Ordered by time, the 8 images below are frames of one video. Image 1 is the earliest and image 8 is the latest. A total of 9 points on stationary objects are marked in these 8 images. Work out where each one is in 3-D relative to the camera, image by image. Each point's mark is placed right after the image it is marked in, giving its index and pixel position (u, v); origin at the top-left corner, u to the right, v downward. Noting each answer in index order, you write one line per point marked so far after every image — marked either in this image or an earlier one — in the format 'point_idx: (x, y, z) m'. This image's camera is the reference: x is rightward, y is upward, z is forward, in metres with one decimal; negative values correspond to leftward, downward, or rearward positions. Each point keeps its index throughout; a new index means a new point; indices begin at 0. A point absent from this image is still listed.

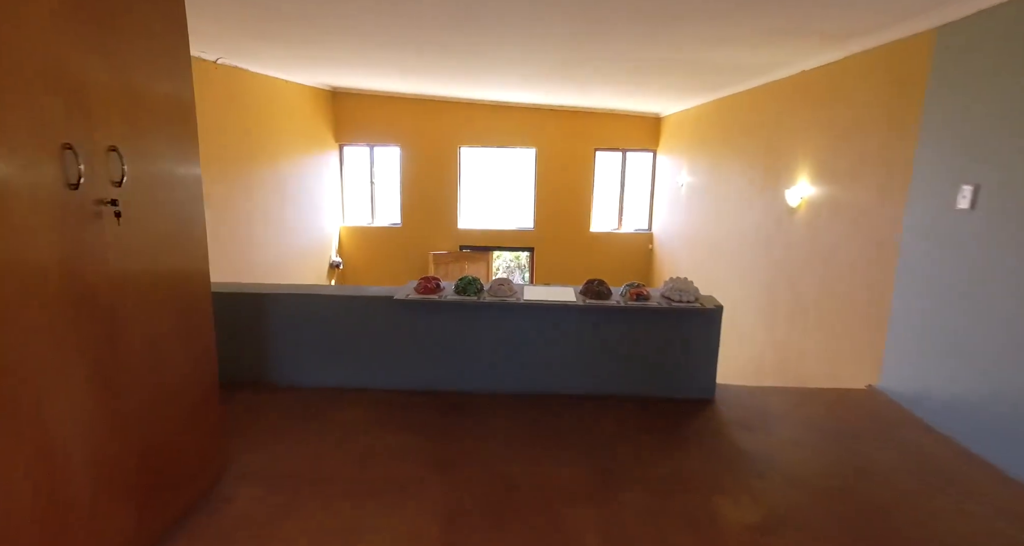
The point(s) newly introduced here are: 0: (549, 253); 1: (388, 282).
0: (+0.6, +0.3, +7.4) m
1: (-2.0, -0.2, +7.3) m
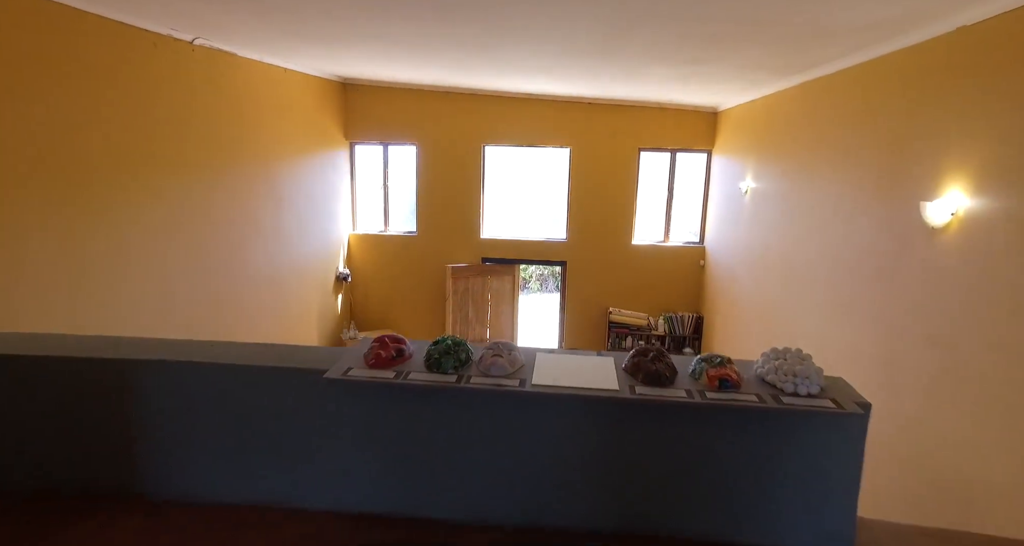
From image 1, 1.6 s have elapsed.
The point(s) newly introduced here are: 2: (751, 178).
0: (+1.0, +0.1, +6.5) m
1: (-1.6, -0.3, +6.6) m
2: (+2.7, +1.1, +5.0) m
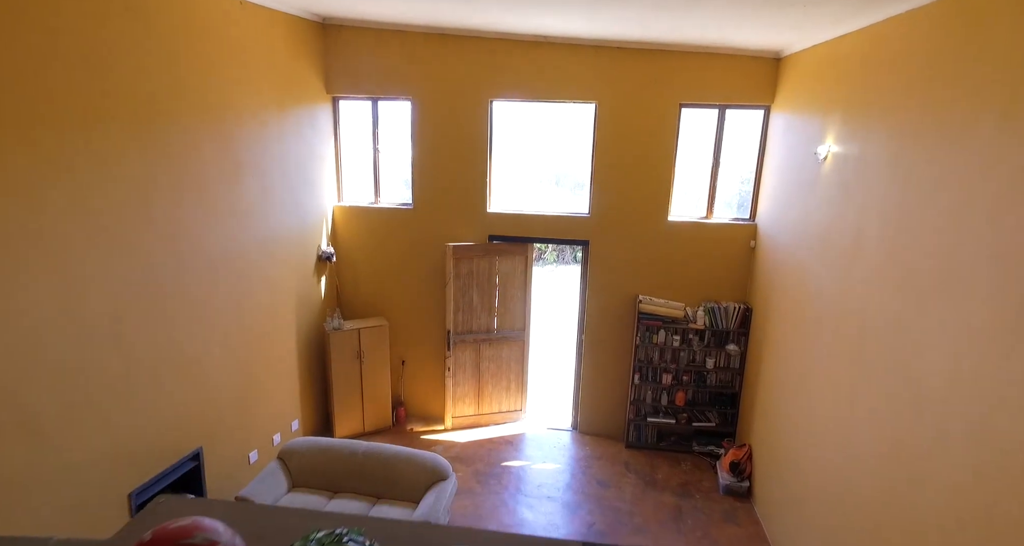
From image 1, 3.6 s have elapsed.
0: (+1.2, +0.3, +5.5) m
1: (-1.5, -0.1, +5.7) m
2: (+2.8, +1.2, +3.9) m
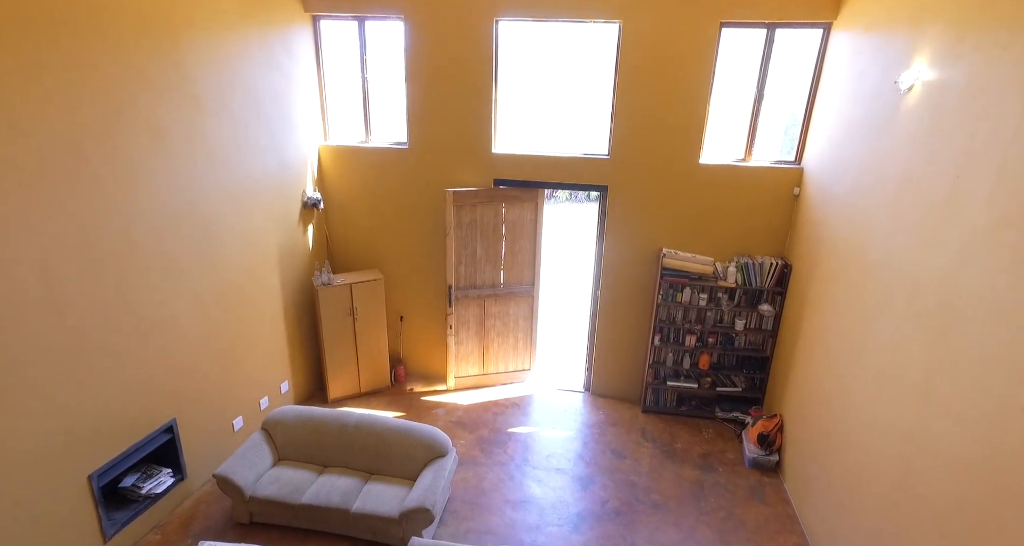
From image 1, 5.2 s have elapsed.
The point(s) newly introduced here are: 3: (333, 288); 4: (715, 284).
0: (+1.3, +0.8, +4.8) m
1: (-1.4, +0.5, +5.1) m
2: (+2.9, +1.5, +3.1) m
3: (-1.9, -0.1, +4.7) m
4: (+2.1, -0.1, +4.6) m
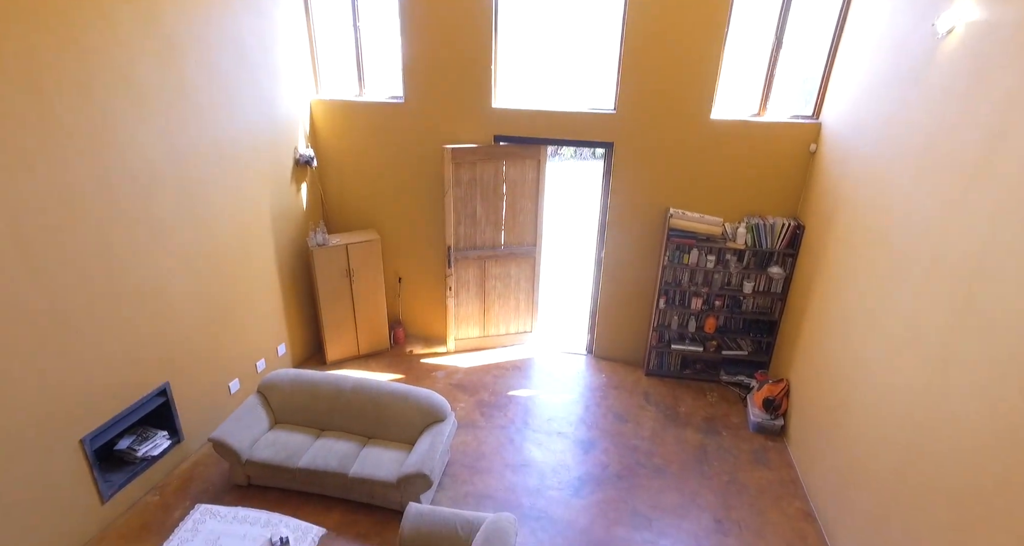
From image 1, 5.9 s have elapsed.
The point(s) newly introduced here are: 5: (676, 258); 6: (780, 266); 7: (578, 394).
0: (+1.3, +1.2, +4.6) m
1: (-1.4, +0.9, +5.0) m
2: (+2.9, +1.8, +2.8) m
3: (-1.9, +0.3, +4.6) m
4: (+2.1, +0.3, +4.5) m
5: (+1.7, +0.2, +4.6) m
6: (+2.7, +0.1, +4.5) m
7: (+0.7, -1.3, +4.8) m
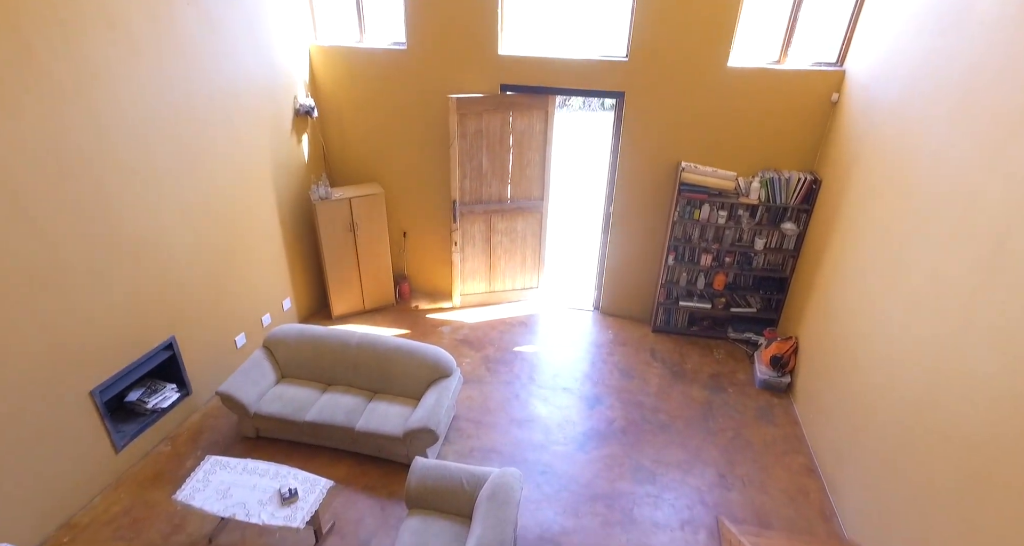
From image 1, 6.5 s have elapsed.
0: (+1.4, +1.7, +4.4) m
1: (-1.3, +1.4, +4.8) m
2: (+2.9, +2.1, +2.6) m
3: (-1.8, +0.7, +4.5) m
4: (+2.2, +0.7, +4.4) m
5: (+1.8, +0.6, +4.5) m
6: (+2.8, +0.5, +4.4) m
7: (+0.8, -0.8, +4.8) m
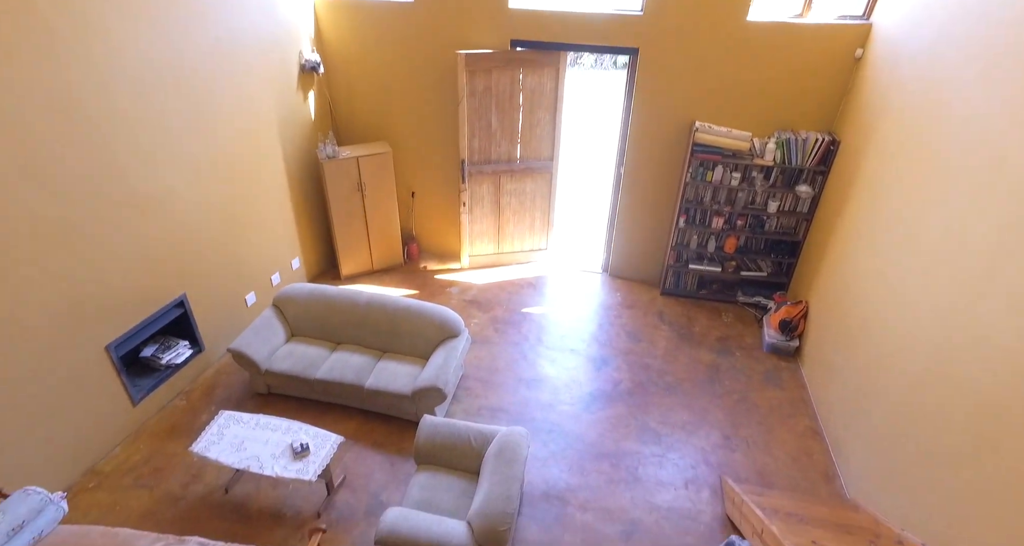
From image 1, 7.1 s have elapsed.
0: (+1.5, +2.0, +4.3) m
1: (-1.2, +1.8, +4.7) m
2: (+3.0, +2.4, +2.4) m
3: (-1.7, +1.1, +4.4) m
4: (+2.3, +1.1, +4.3) m
5: (+1.9, +1.0, +4.4) m
6: (+2.9, +0.9, +4.3) m
7: (+0.9, -0.4, +4.8) m
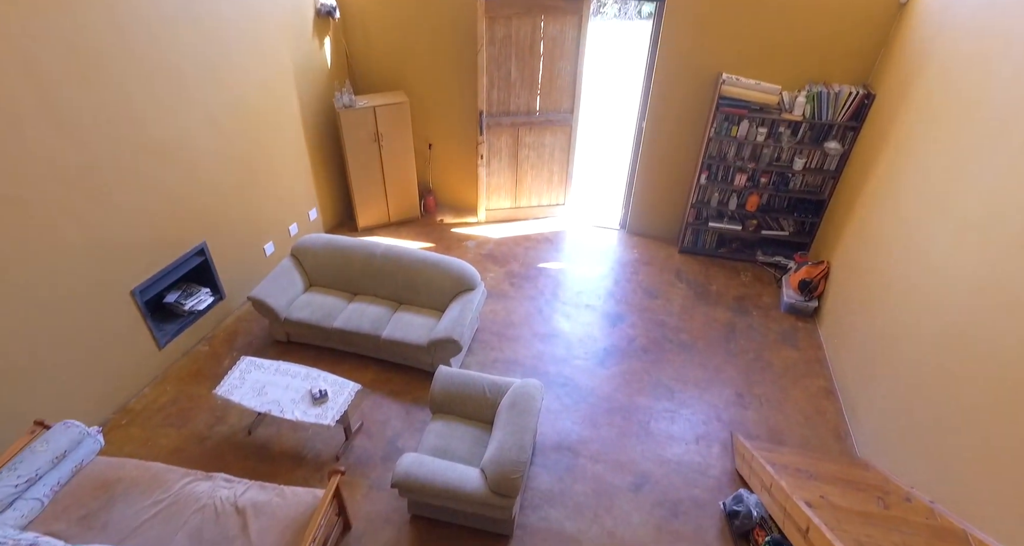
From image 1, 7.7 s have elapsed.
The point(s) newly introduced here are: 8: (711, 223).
0: (+1.7, +2.5, +4.1) m
1: (-1.0, +2.3, +4.6) m
2: (+3.2, +2.6, +2.2) m
3: (-1.5, +1.6, +4.4) m
4: (+2.5, +1.5, +4.1) m
5: (+2.0, +1.4, +4.3) m
6: (+3.0, +1.2, +4.1) m
7: (+1.0, 0.0, +4.8) m
8: (+2.1, +0.5, +4.7) m
